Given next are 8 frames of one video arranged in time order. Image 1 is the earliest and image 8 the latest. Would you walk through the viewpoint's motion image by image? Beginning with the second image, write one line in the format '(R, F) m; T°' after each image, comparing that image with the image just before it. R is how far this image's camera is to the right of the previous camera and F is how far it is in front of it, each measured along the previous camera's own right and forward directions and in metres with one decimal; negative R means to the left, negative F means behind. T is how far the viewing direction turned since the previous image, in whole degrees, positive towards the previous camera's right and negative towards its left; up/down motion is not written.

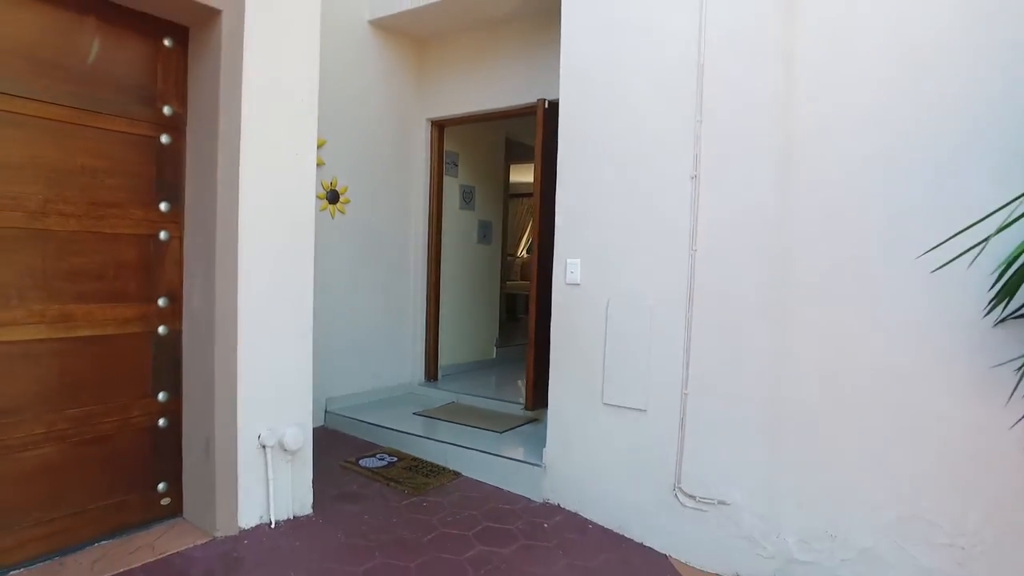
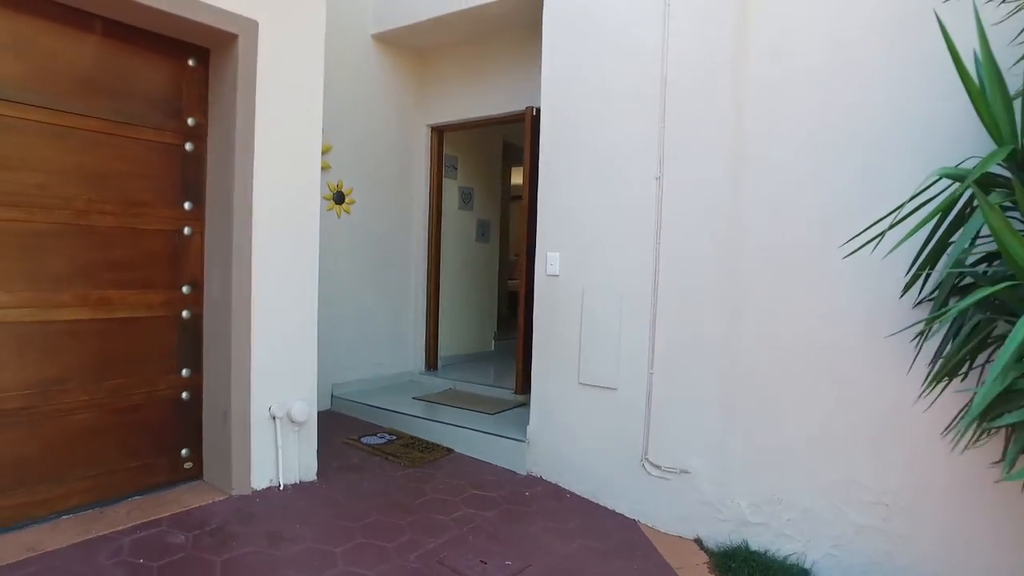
(+0.2, -0.4) m; -1°
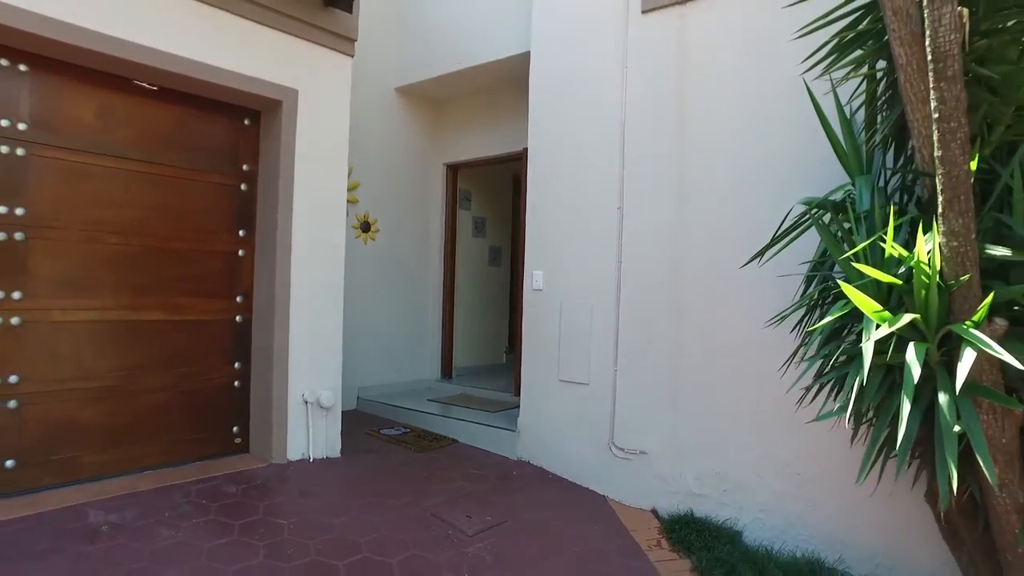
(+0.3, -0.8) m; -3°
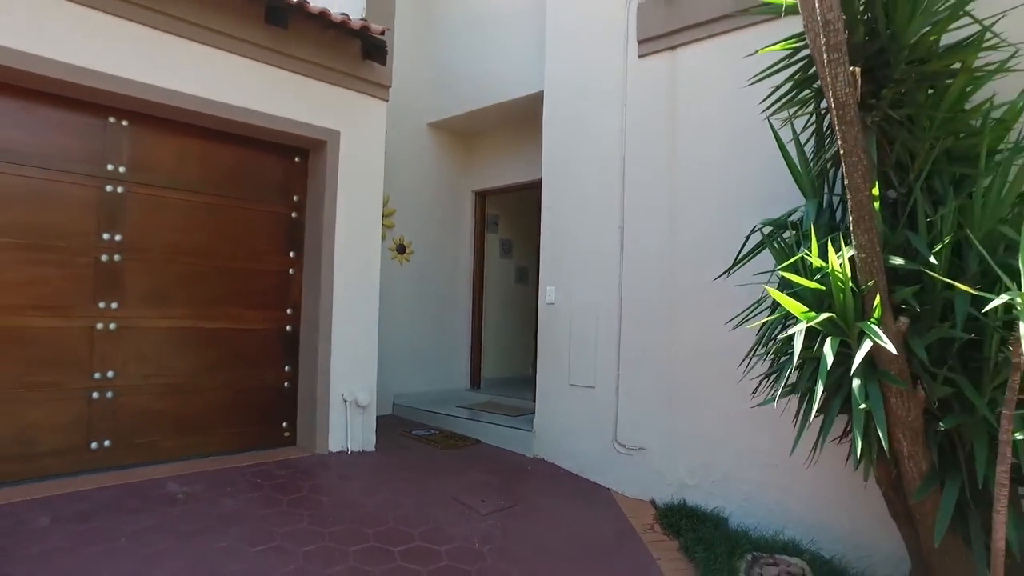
(+0.2, -0.6) m; -4°
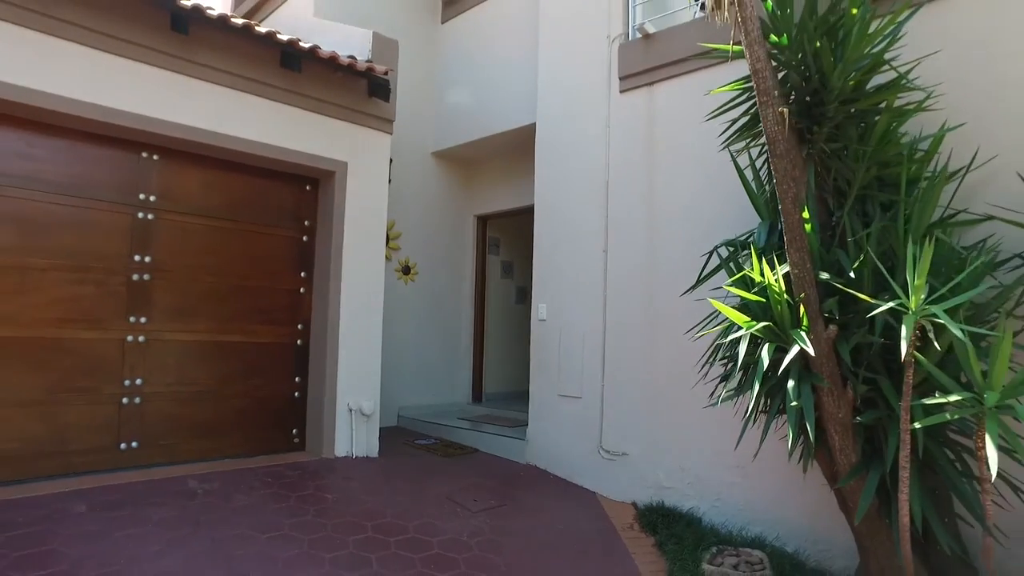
(+0.2, -0.4) m; -1°
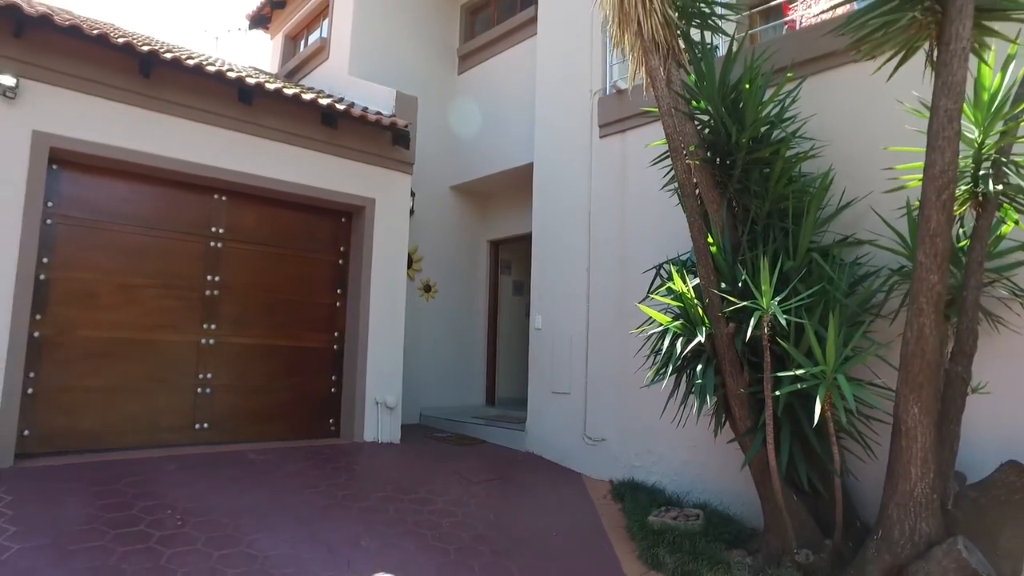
(+0.4, -1.0) m; -3°
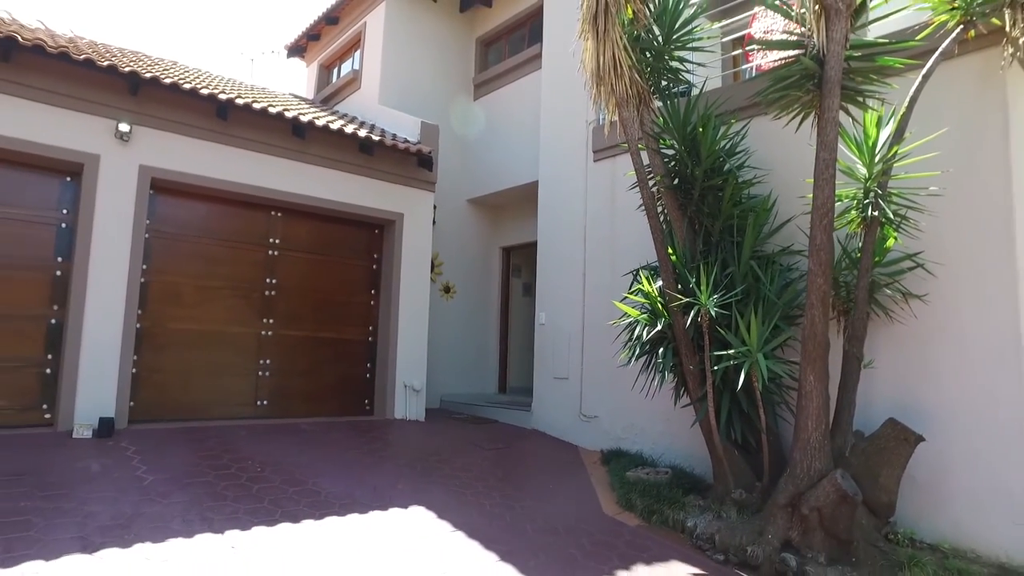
(+0.1, -1.1) m; -1°
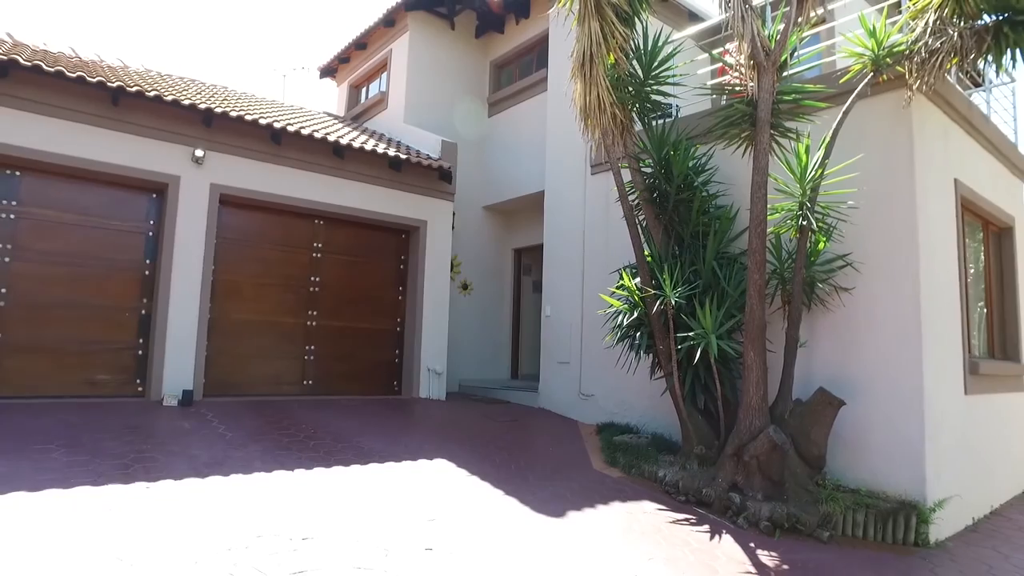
(+0.1, -1.1) m; -2°
